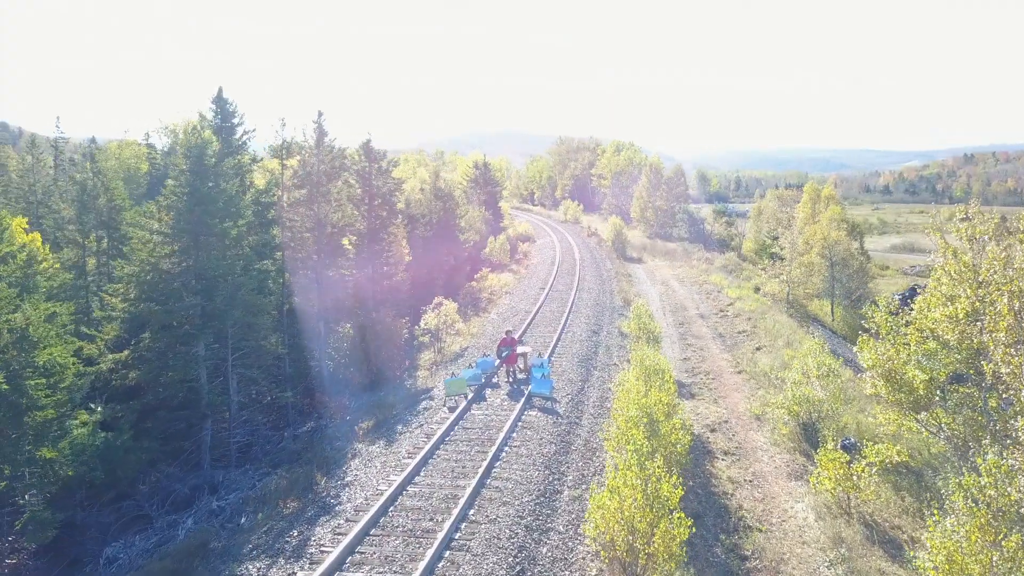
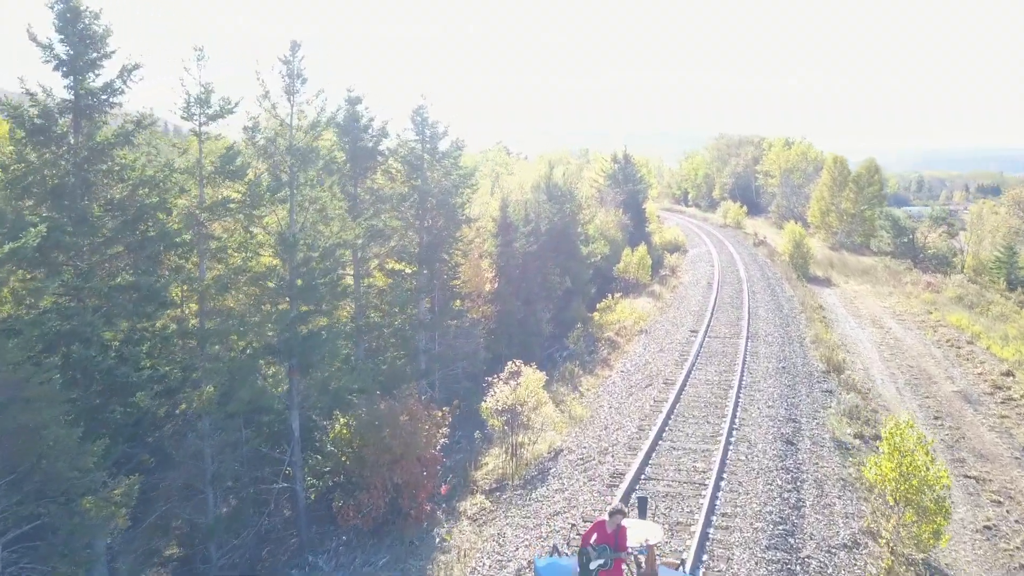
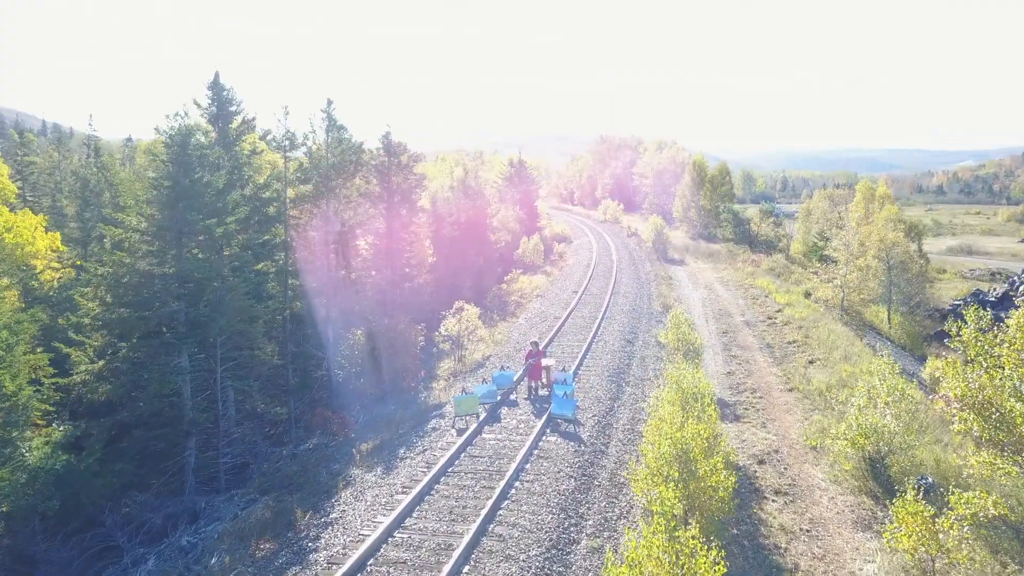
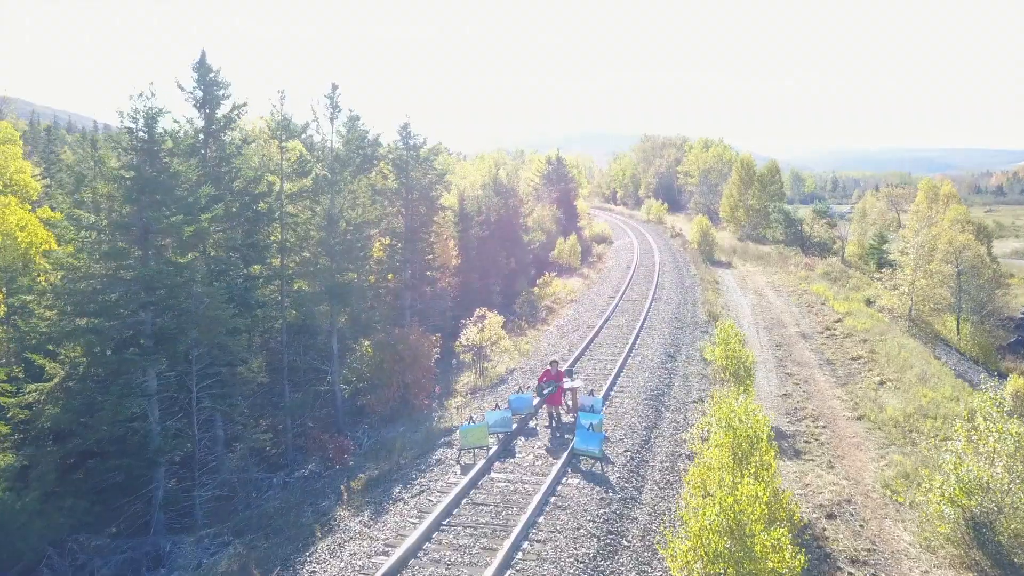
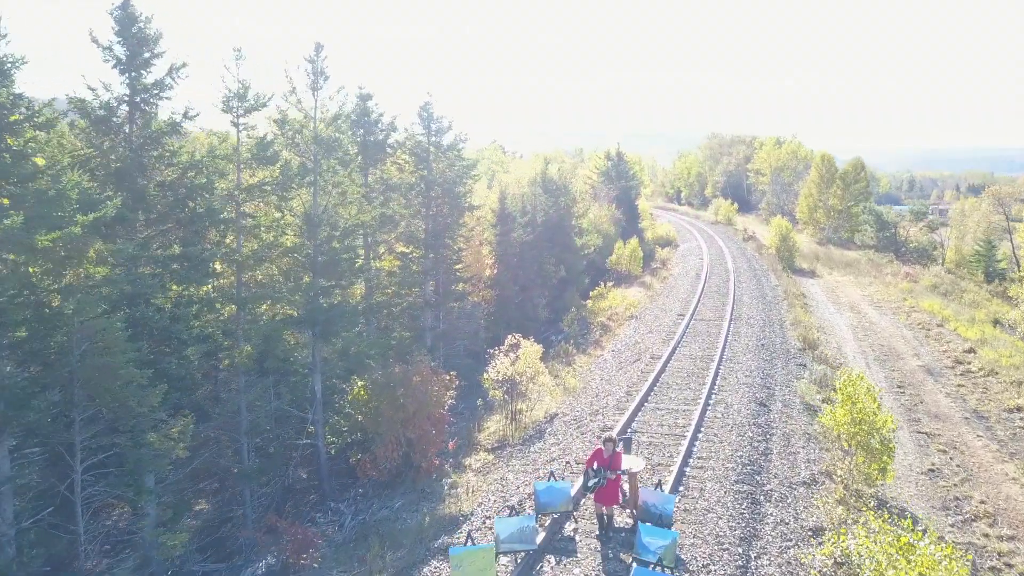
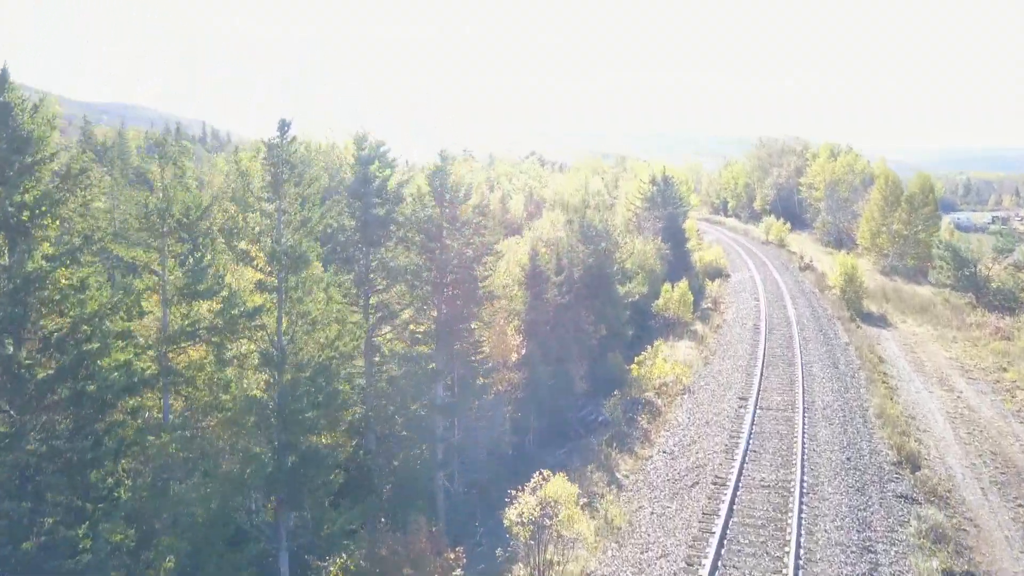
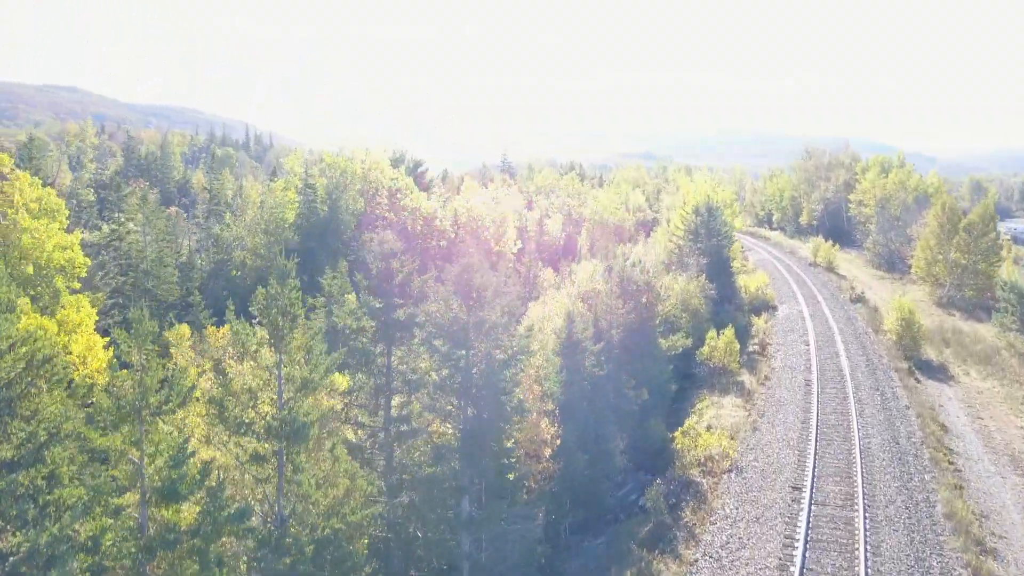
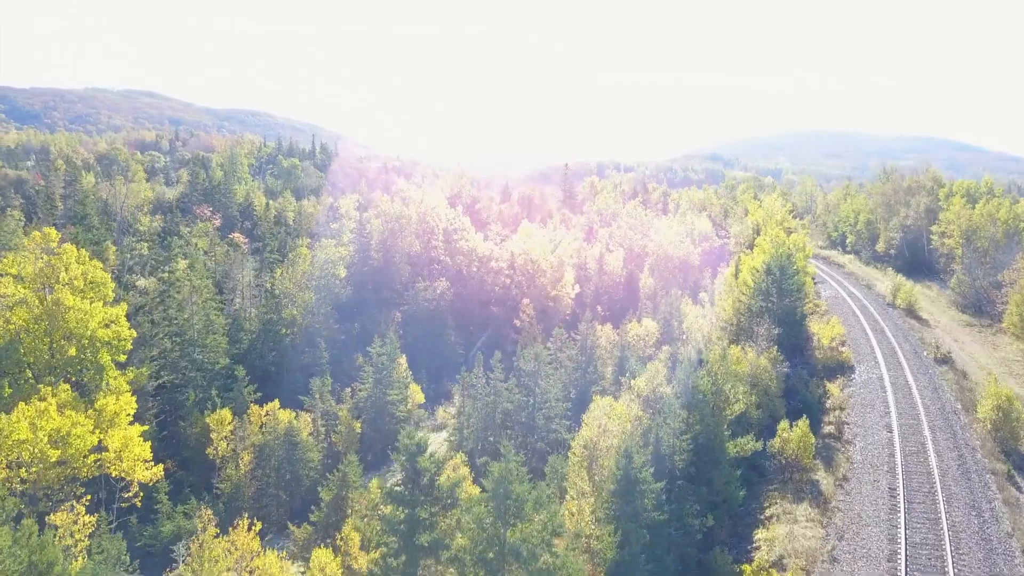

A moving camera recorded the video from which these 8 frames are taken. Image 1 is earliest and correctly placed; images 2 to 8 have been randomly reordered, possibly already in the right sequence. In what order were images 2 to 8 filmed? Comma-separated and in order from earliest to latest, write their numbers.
3, 4, 5, 2, 6, 7, 8
